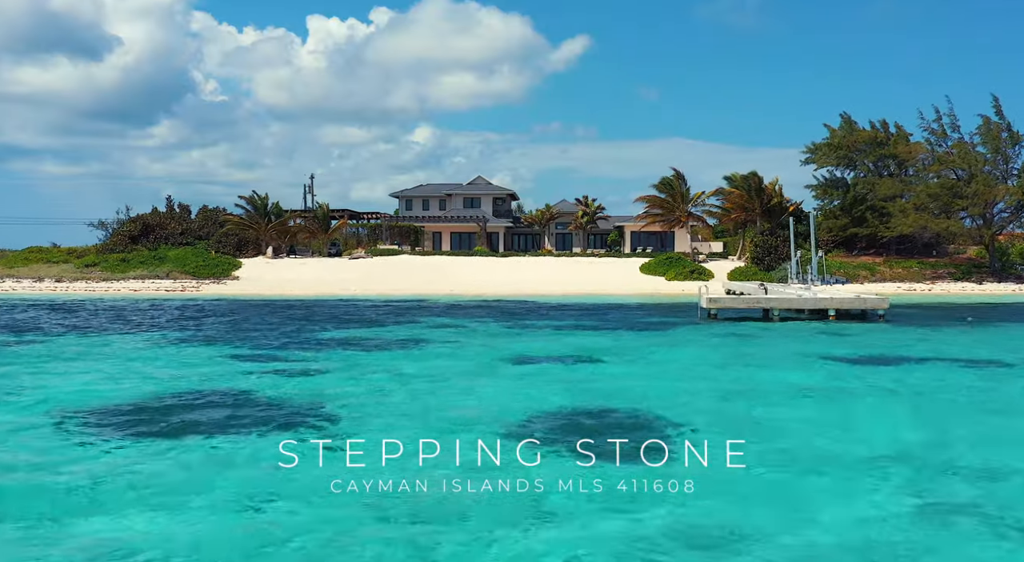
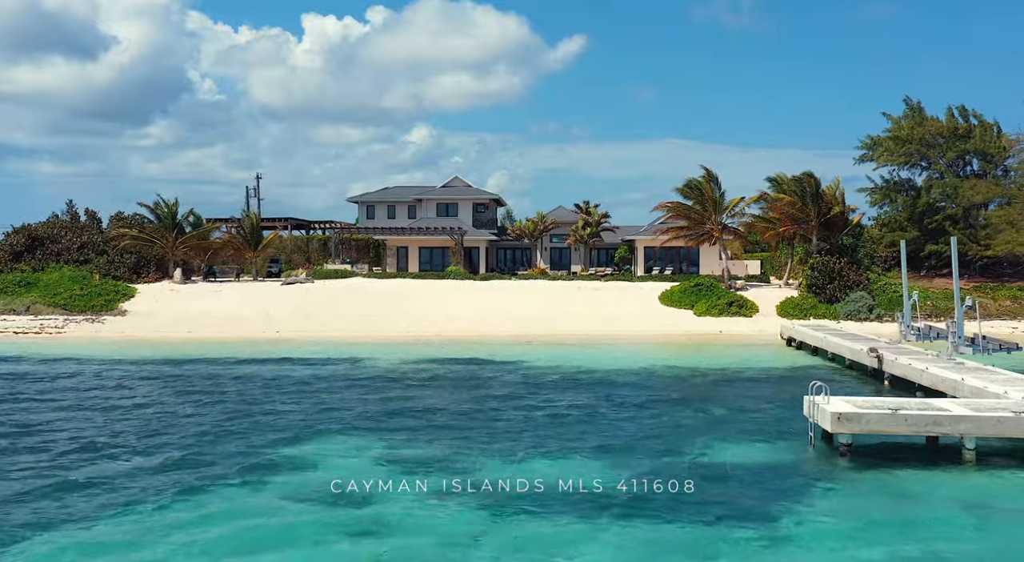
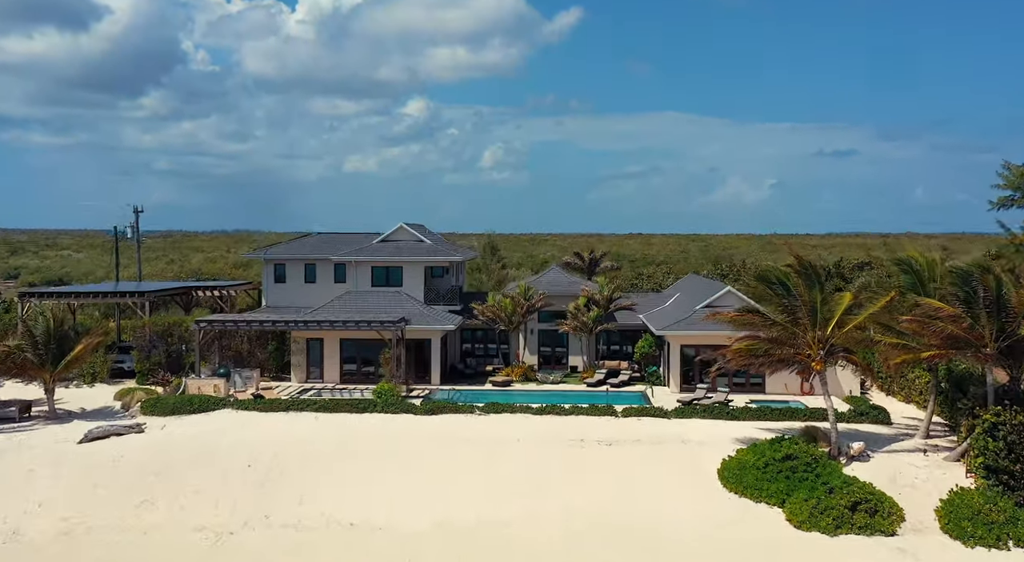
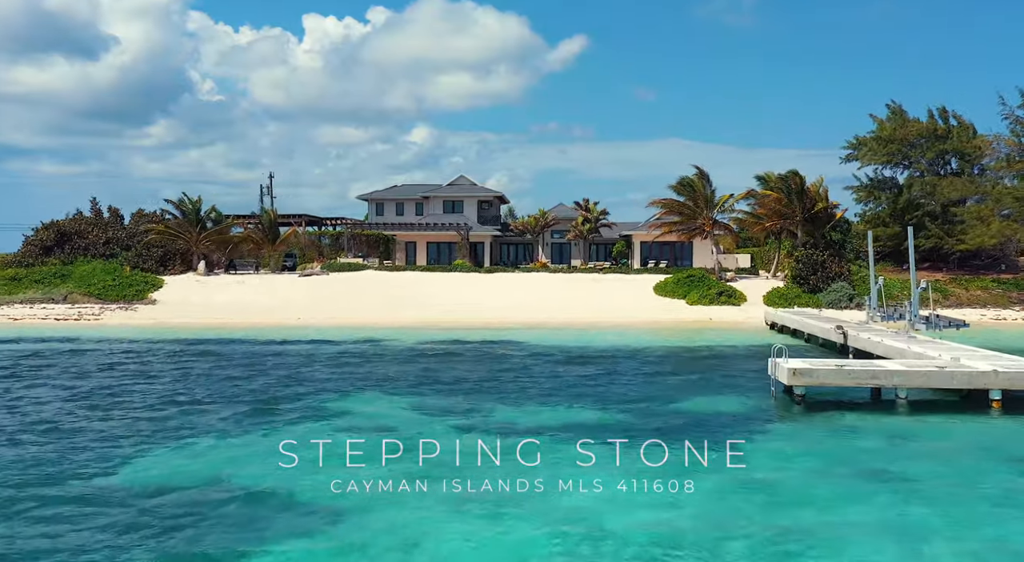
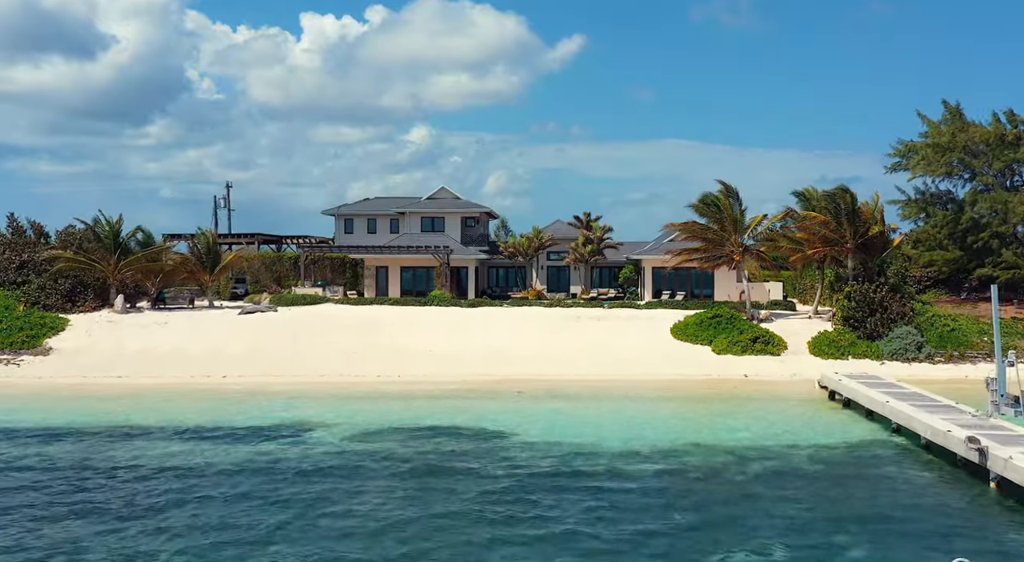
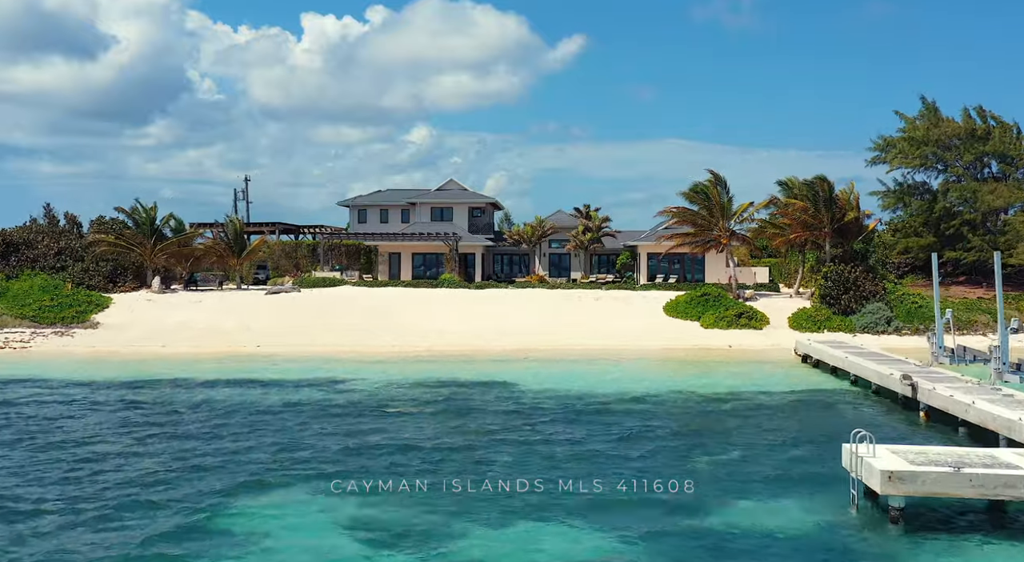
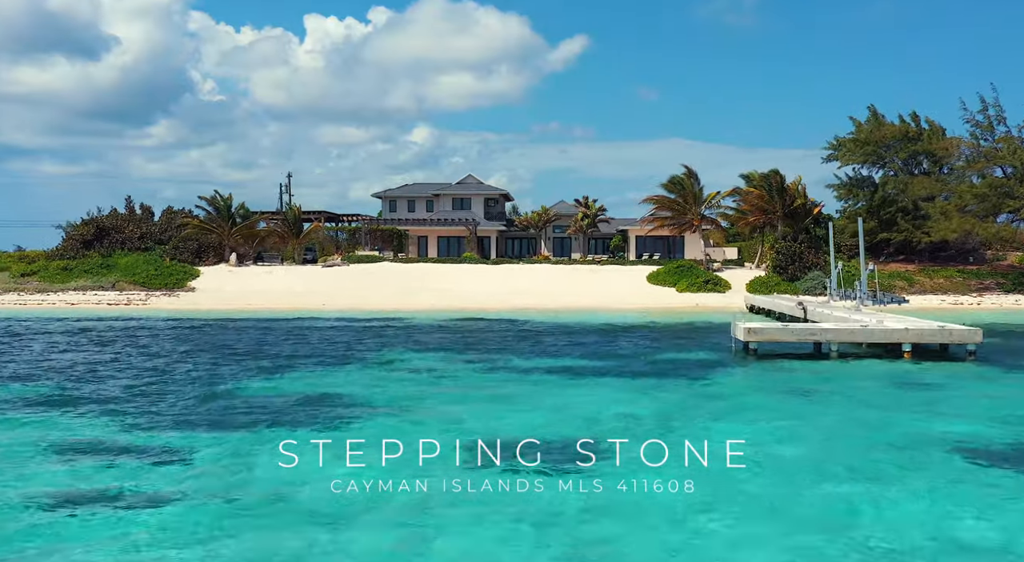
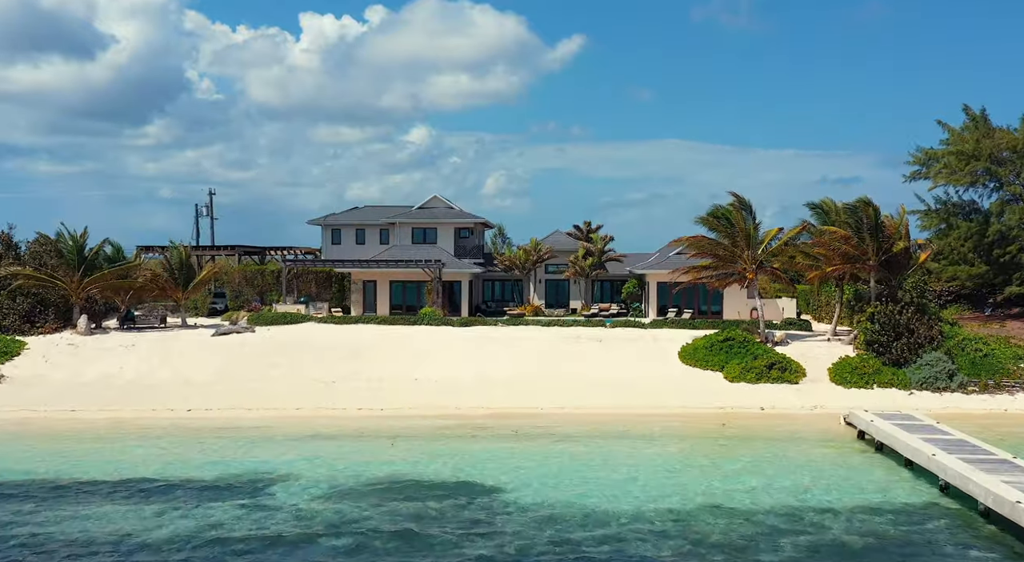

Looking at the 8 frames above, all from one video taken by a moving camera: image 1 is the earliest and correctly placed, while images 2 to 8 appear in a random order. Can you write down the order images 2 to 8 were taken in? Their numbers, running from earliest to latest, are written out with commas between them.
7, 4, 2, 6, 5, 8, 3
